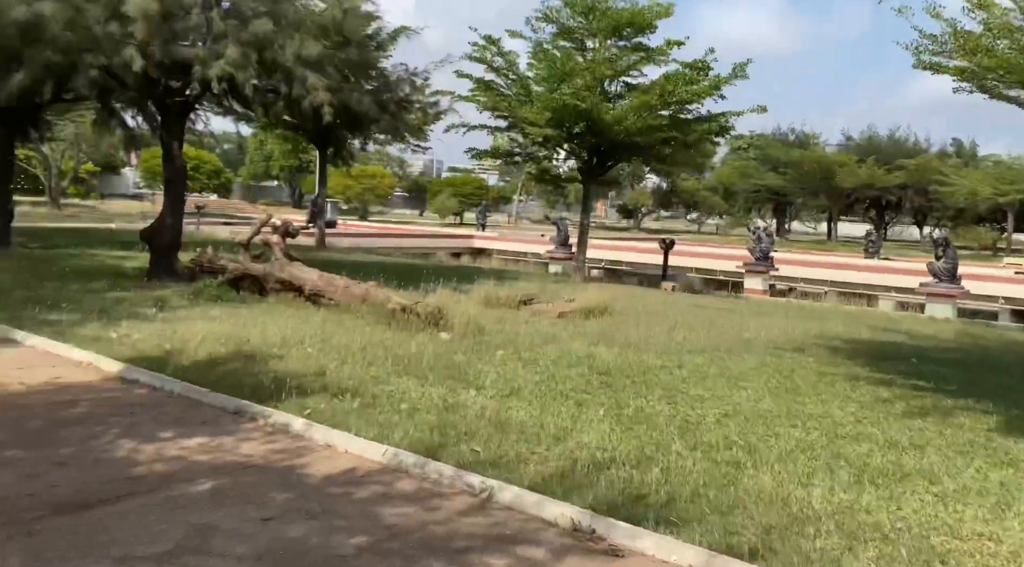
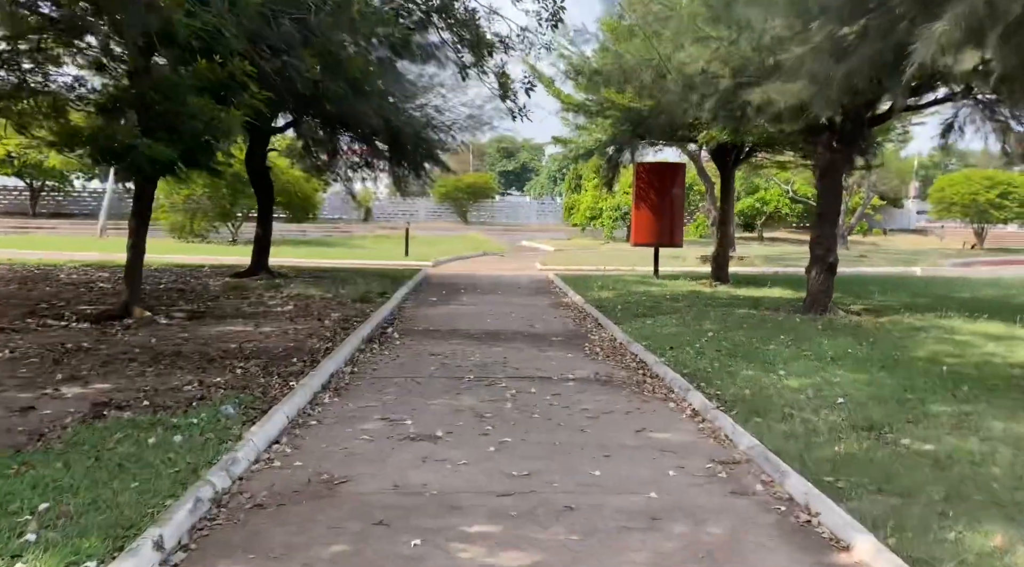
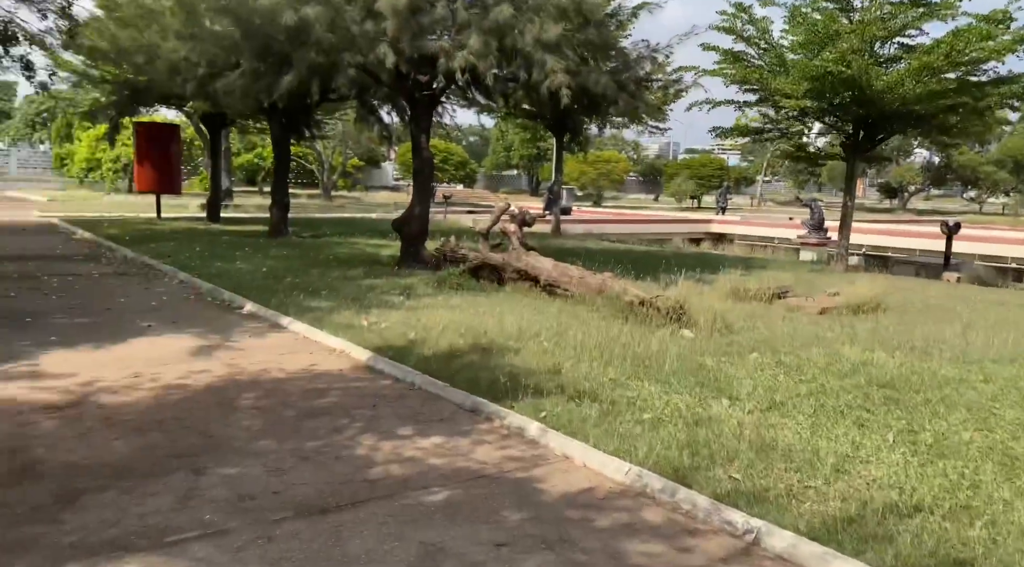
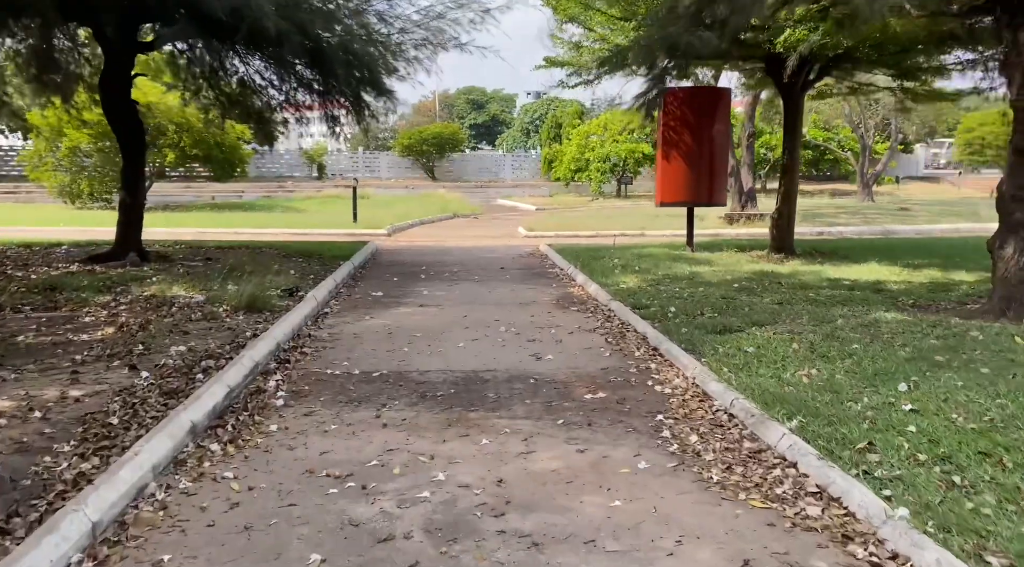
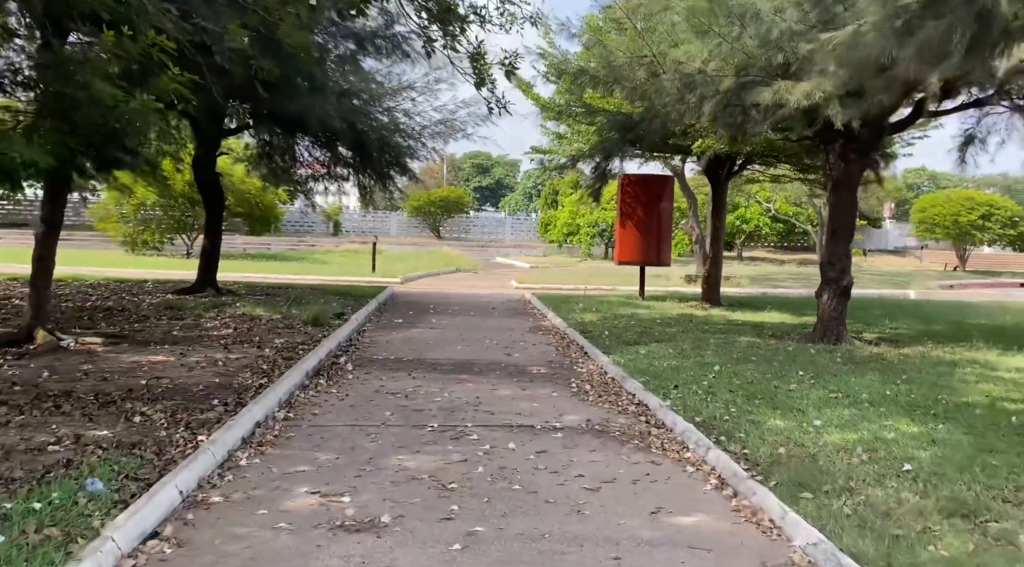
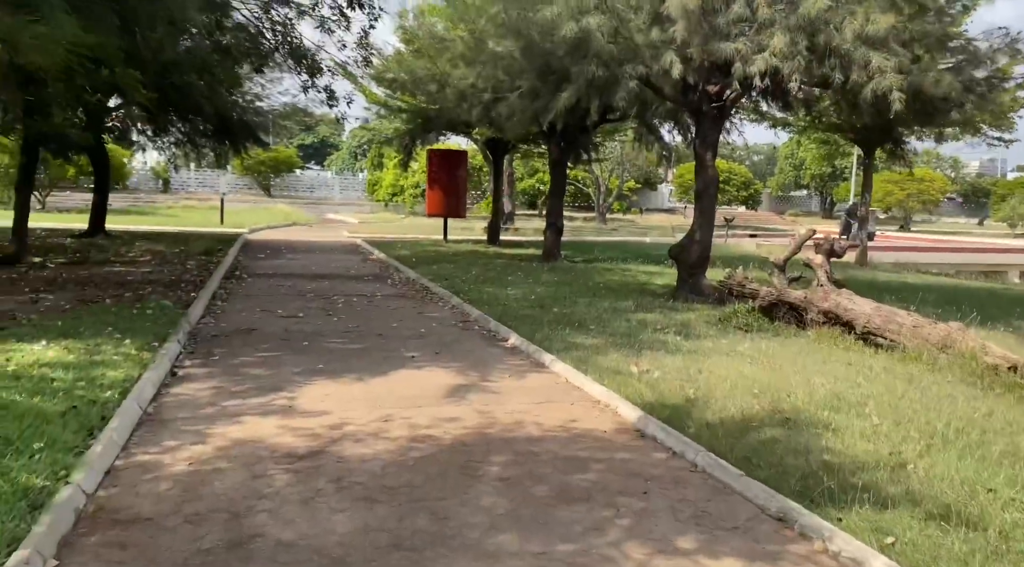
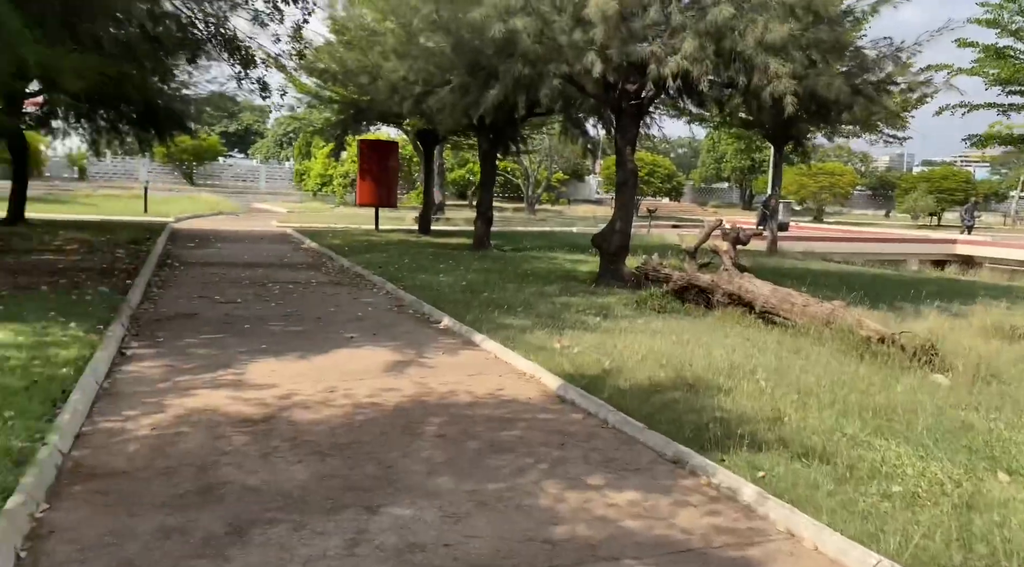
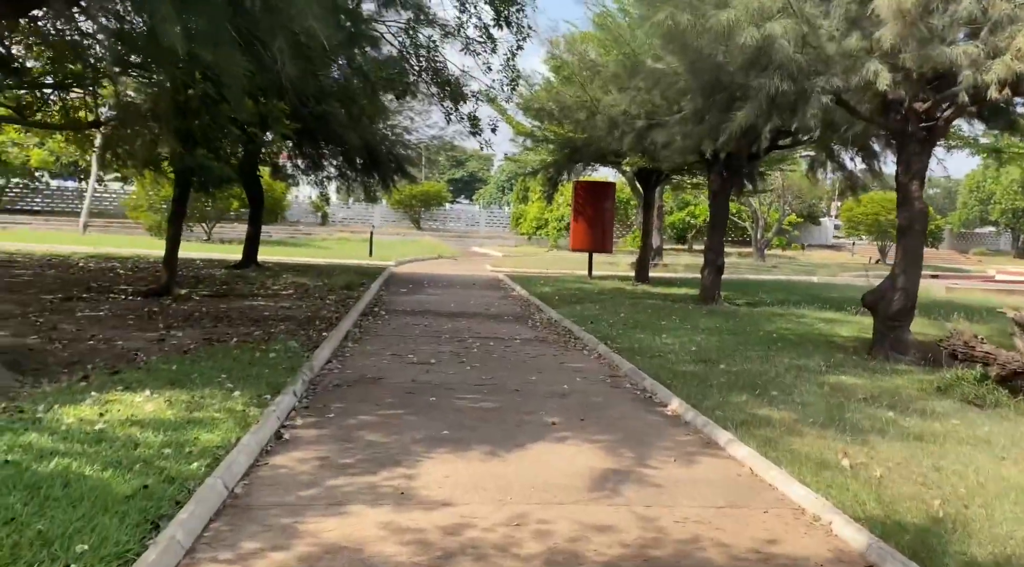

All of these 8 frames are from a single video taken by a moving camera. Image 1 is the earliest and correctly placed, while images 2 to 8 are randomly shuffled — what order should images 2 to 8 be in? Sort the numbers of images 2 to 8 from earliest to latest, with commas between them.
3, 7, 6, 8, 2, 5, 4
